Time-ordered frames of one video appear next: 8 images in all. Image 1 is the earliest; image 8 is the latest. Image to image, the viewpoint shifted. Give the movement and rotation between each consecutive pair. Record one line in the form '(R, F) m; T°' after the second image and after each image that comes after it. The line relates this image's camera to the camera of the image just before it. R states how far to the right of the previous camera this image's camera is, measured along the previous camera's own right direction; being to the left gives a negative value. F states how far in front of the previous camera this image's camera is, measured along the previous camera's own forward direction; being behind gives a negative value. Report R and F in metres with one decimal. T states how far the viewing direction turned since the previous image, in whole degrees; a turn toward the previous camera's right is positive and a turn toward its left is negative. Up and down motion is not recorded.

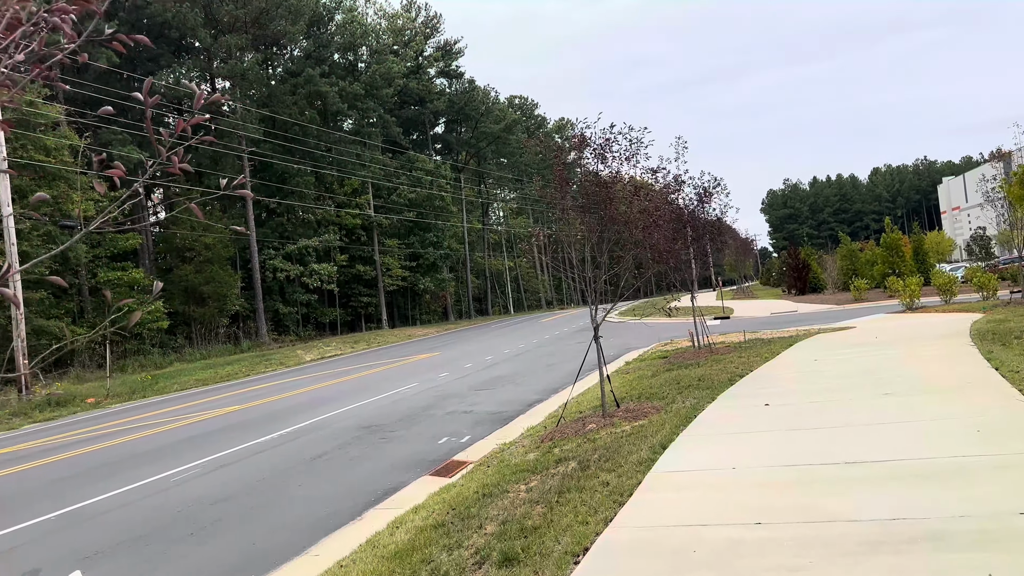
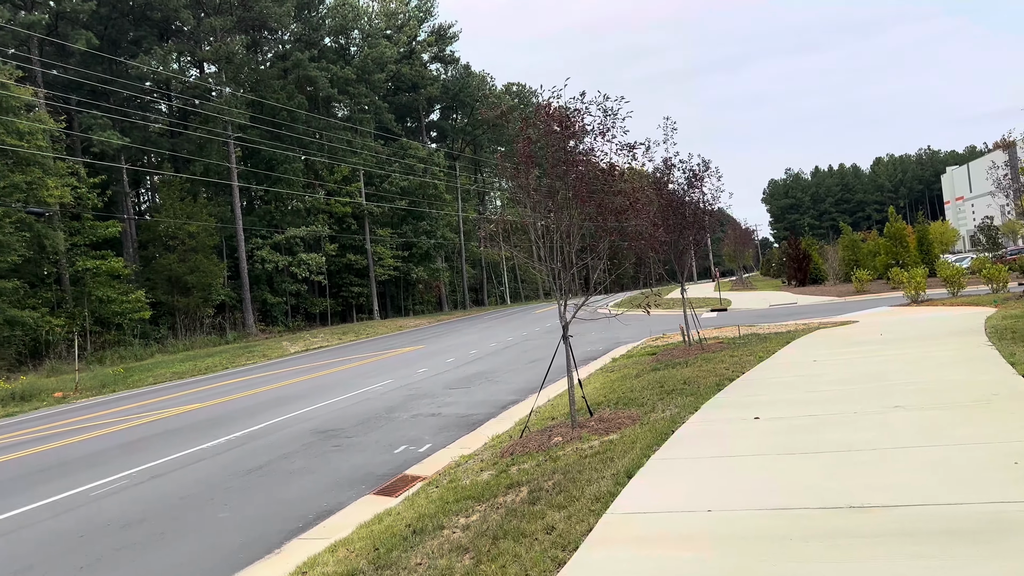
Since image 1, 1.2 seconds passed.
(+0.3, +0.9) m; 0°
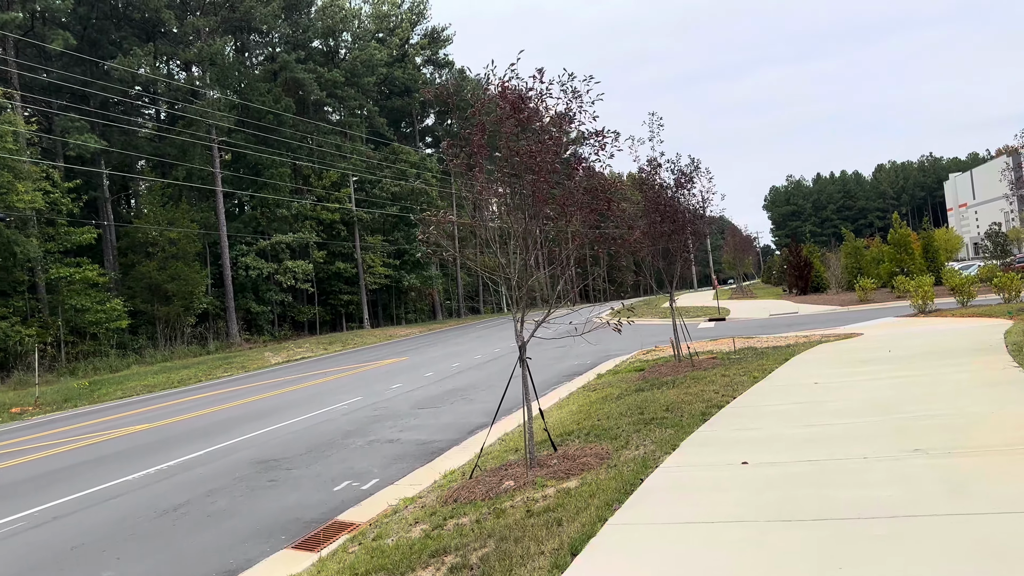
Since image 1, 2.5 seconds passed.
(+0.4, +1.0) m; 0°
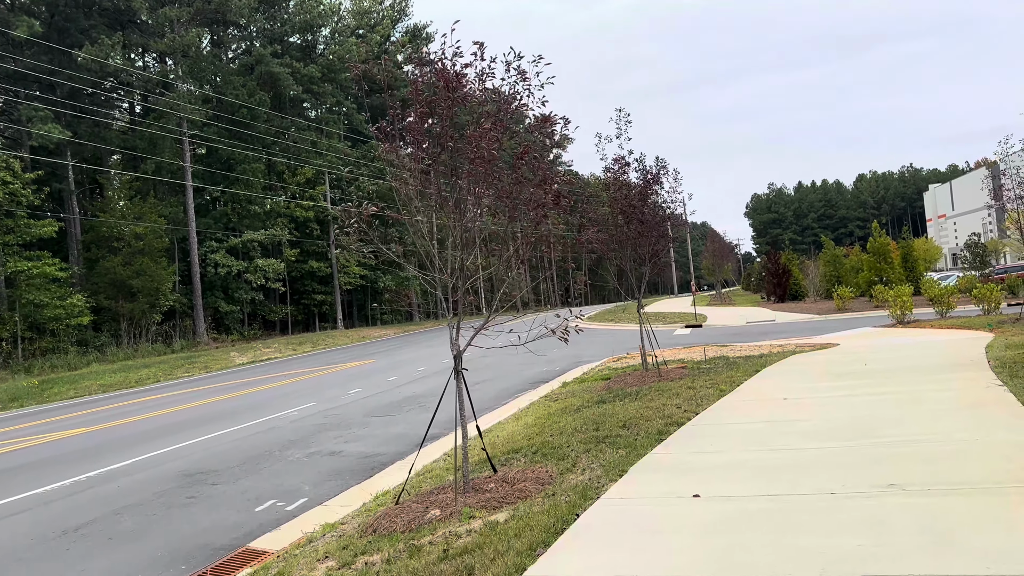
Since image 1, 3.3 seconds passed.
(+0.3, +0.6) m; +1°
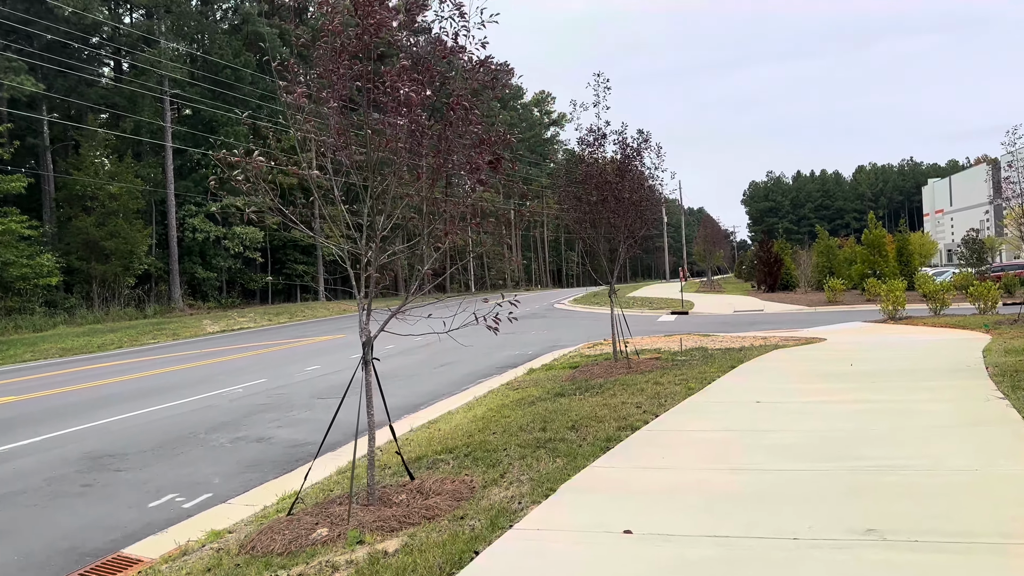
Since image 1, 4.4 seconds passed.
(+0.3, +0.8) m; 0°
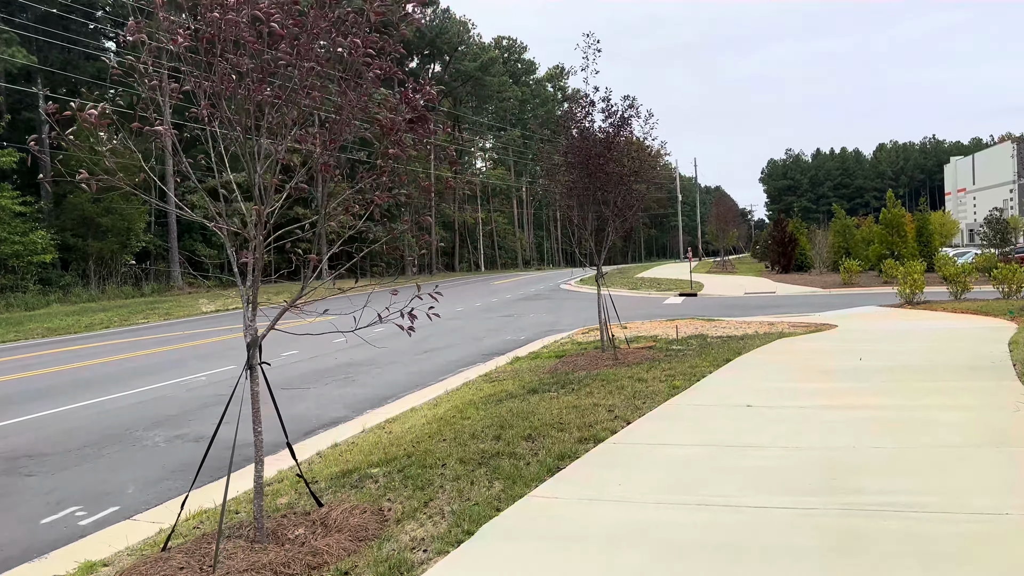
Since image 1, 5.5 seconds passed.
(+0.4, +0.8) m; -1°
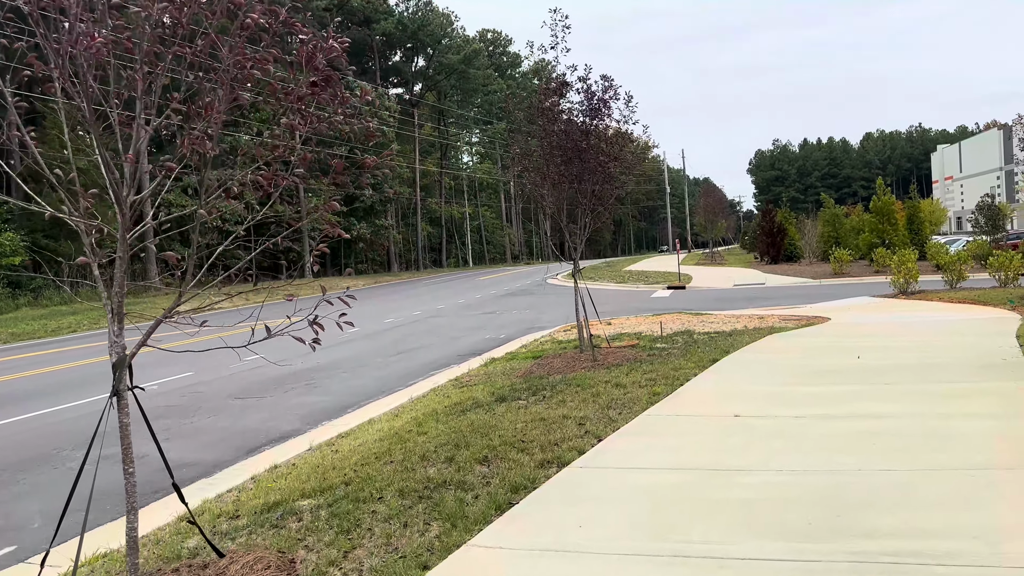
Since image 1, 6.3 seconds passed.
(+0.2, +0.6) m; +1°
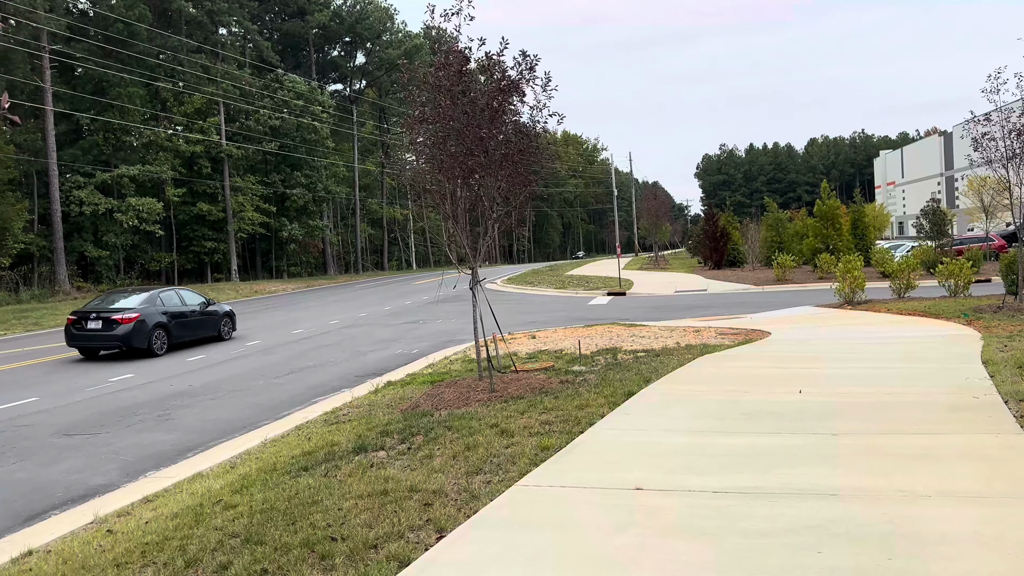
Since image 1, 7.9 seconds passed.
(+0.5, +1.2) m; +3°
